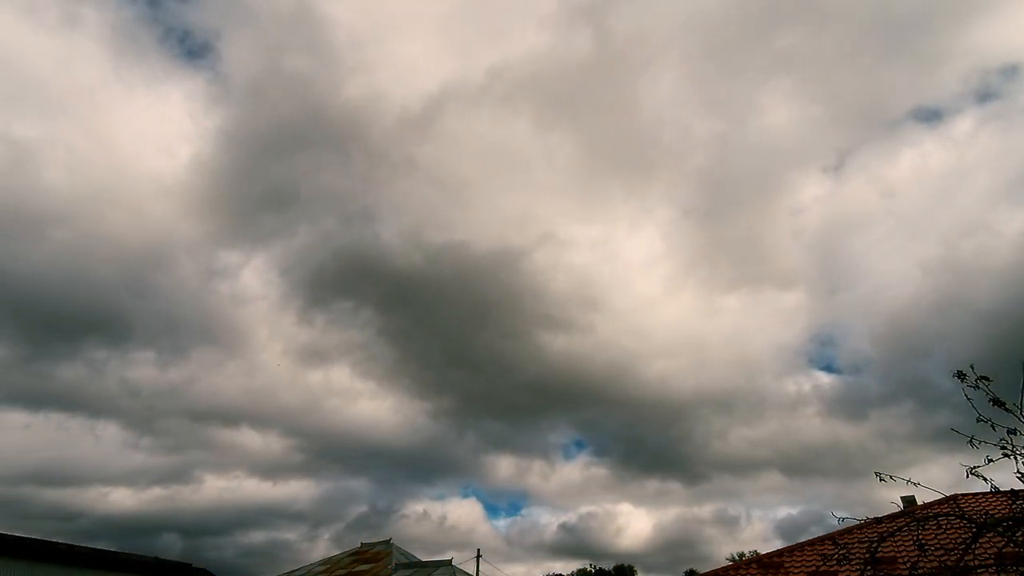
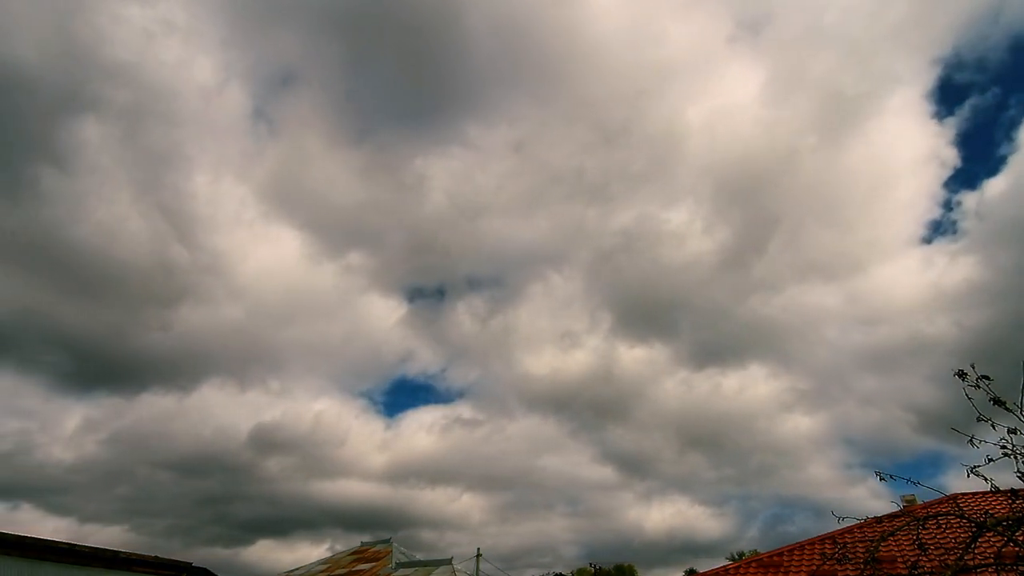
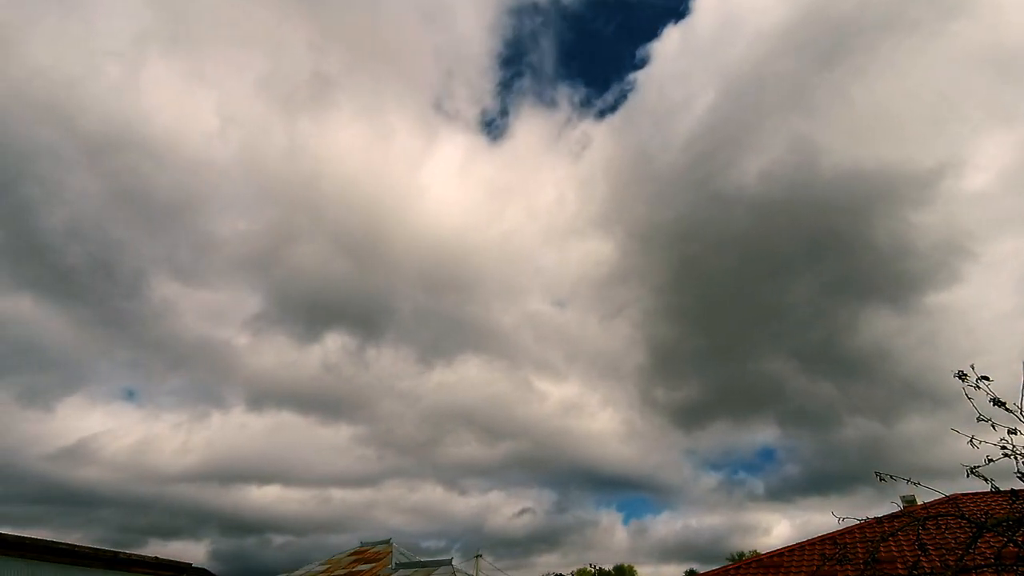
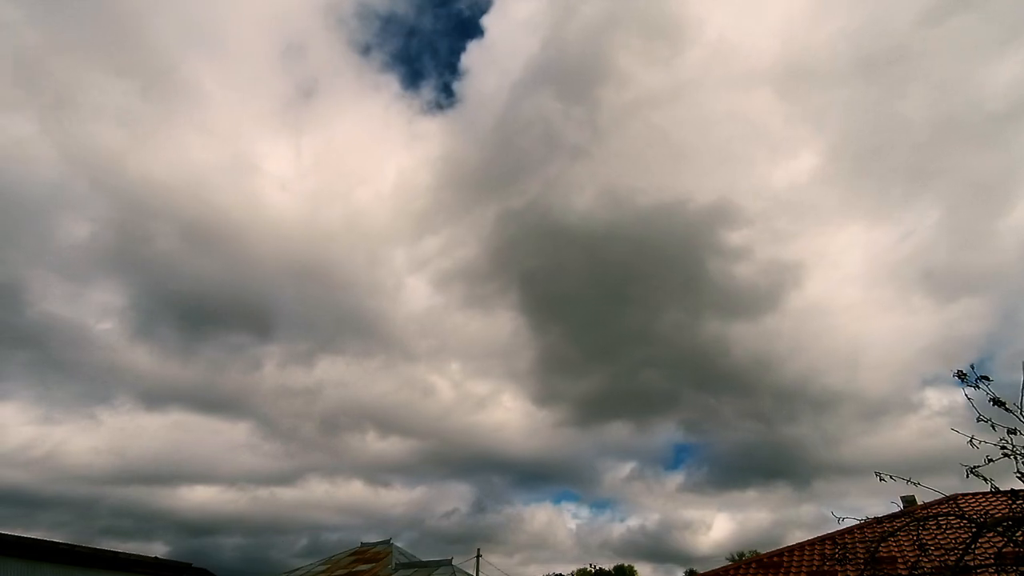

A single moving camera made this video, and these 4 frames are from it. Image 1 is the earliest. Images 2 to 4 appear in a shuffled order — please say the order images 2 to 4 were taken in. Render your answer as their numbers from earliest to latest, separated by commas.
4, 3, 2
